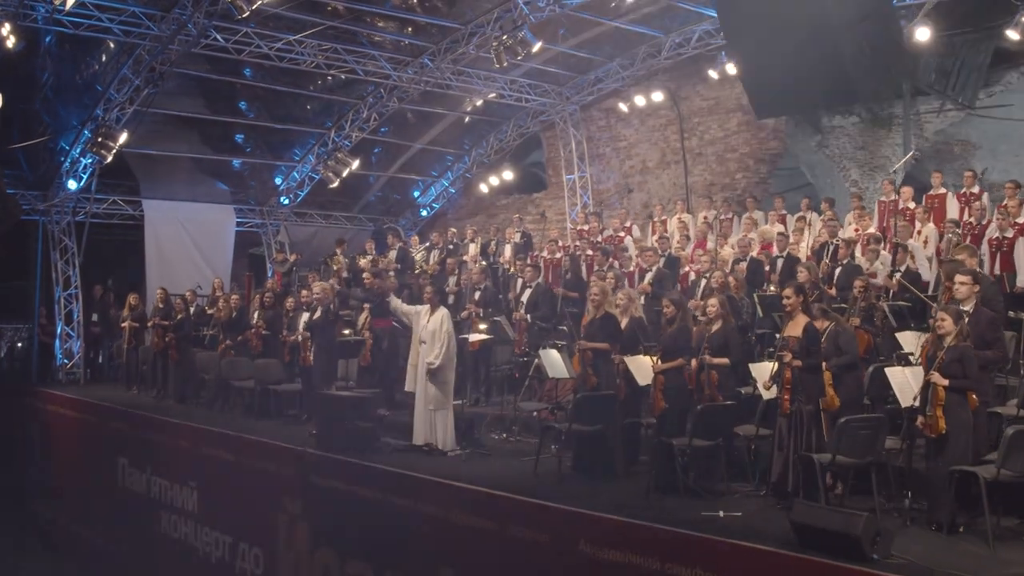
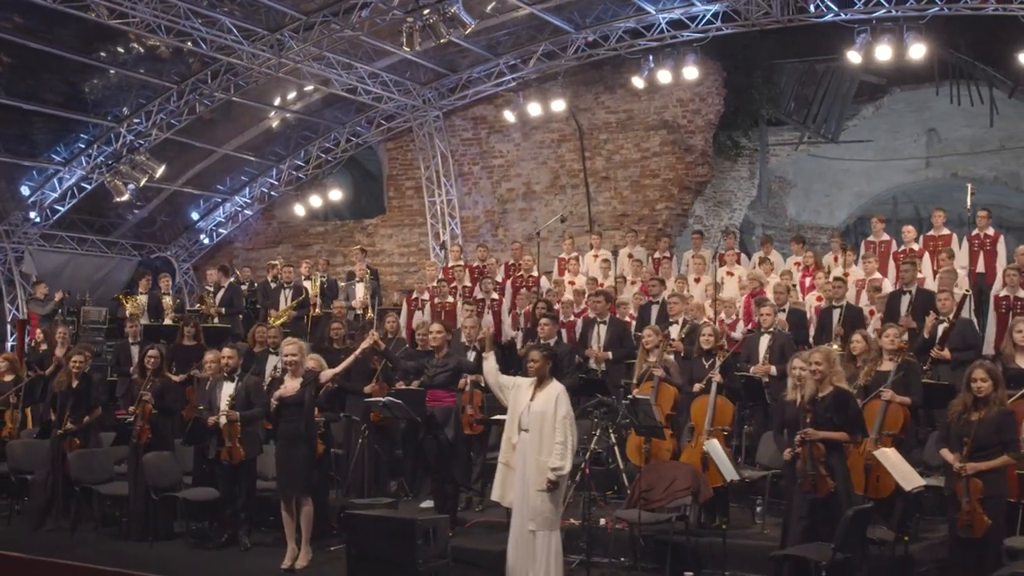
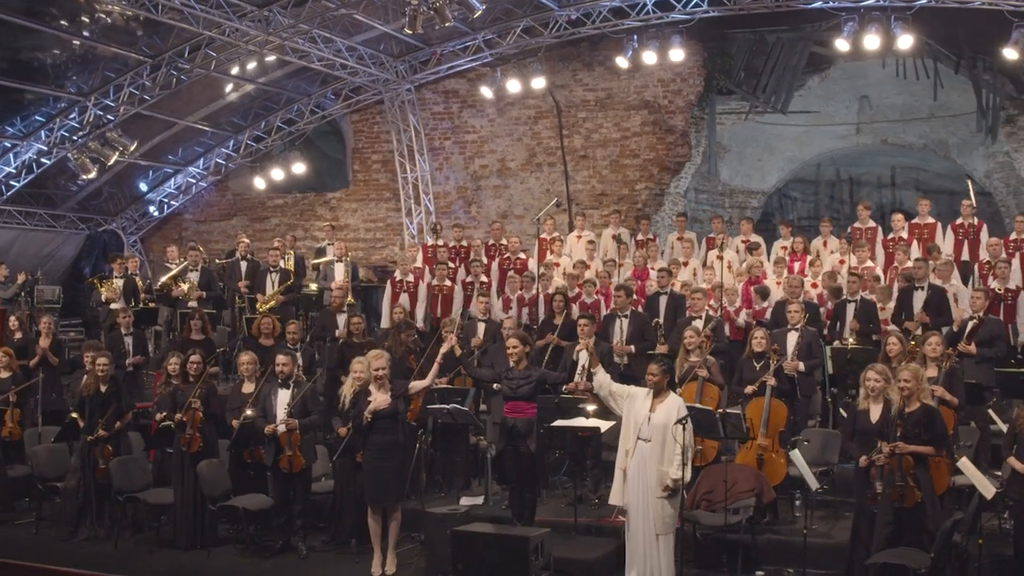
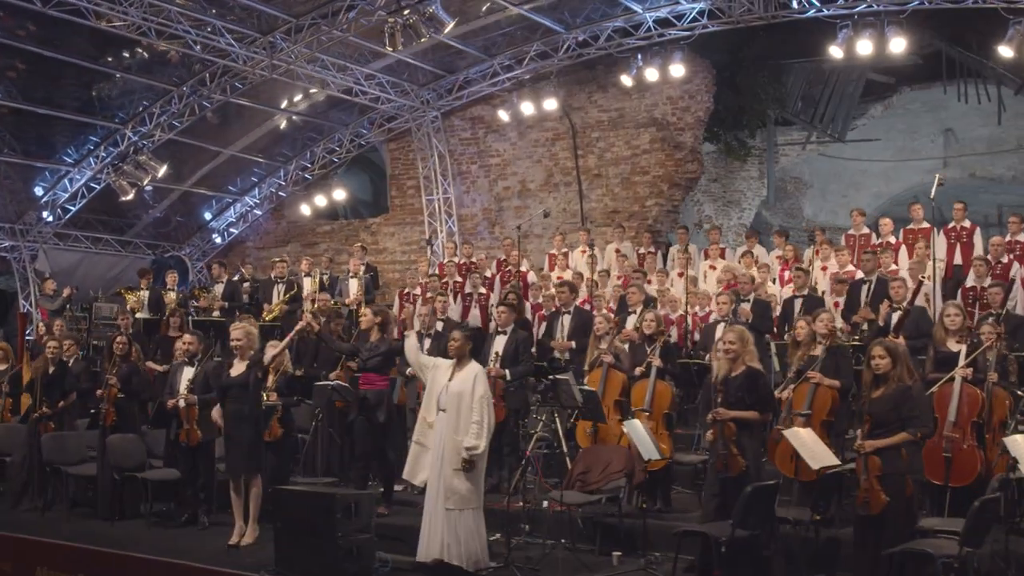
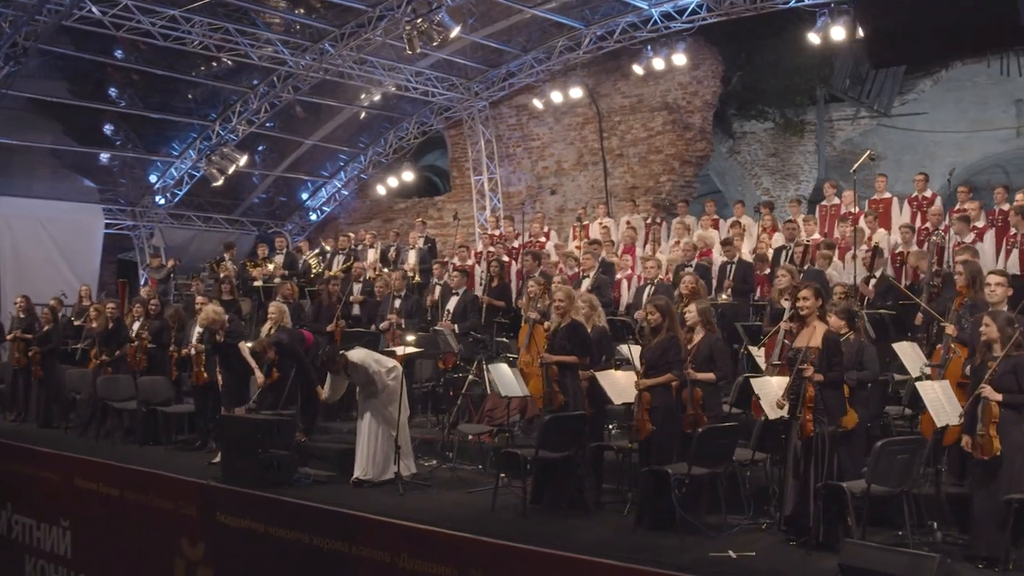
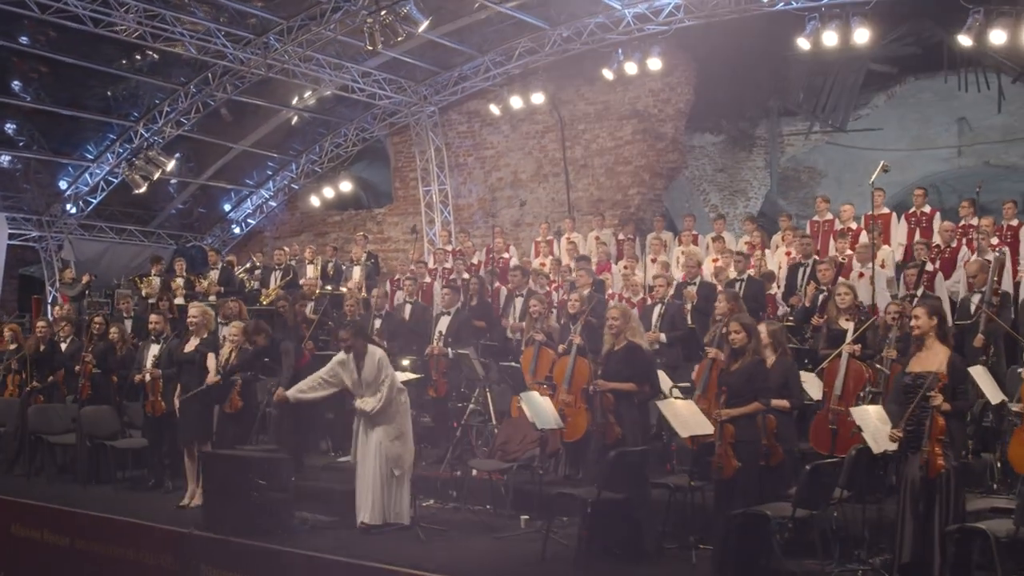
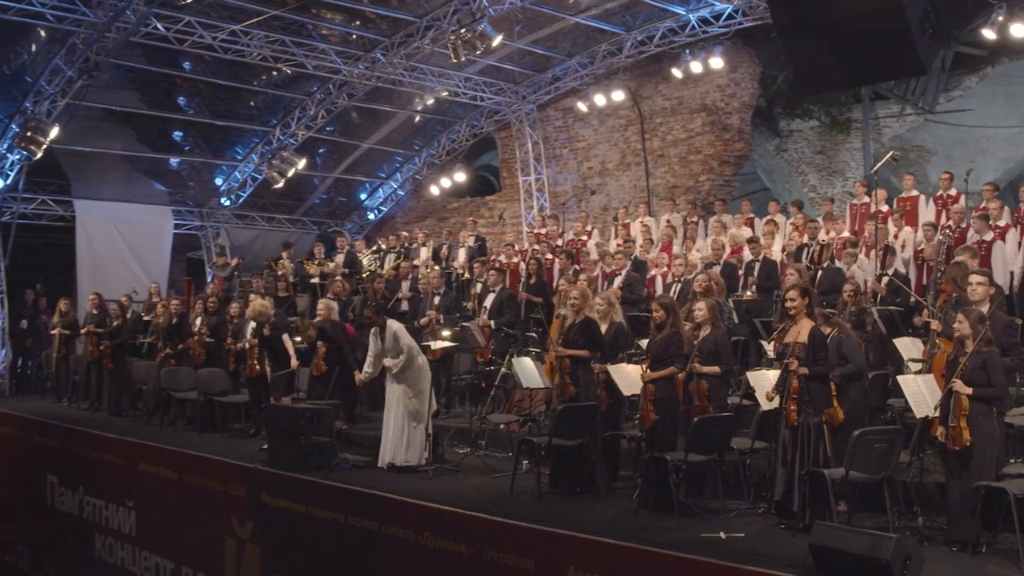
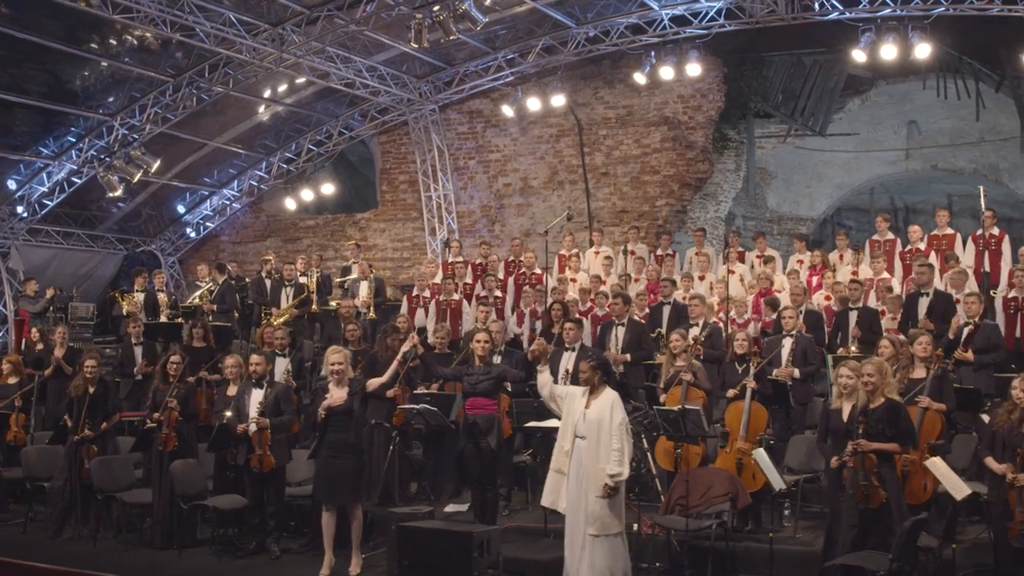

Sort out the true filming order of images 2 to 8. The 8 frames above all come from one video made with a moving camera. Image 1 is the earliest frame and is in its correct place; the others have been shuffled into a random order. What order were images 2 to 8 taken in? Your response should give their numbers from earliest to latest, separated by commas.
7, 5, 6, 4, 2, 8, 3
